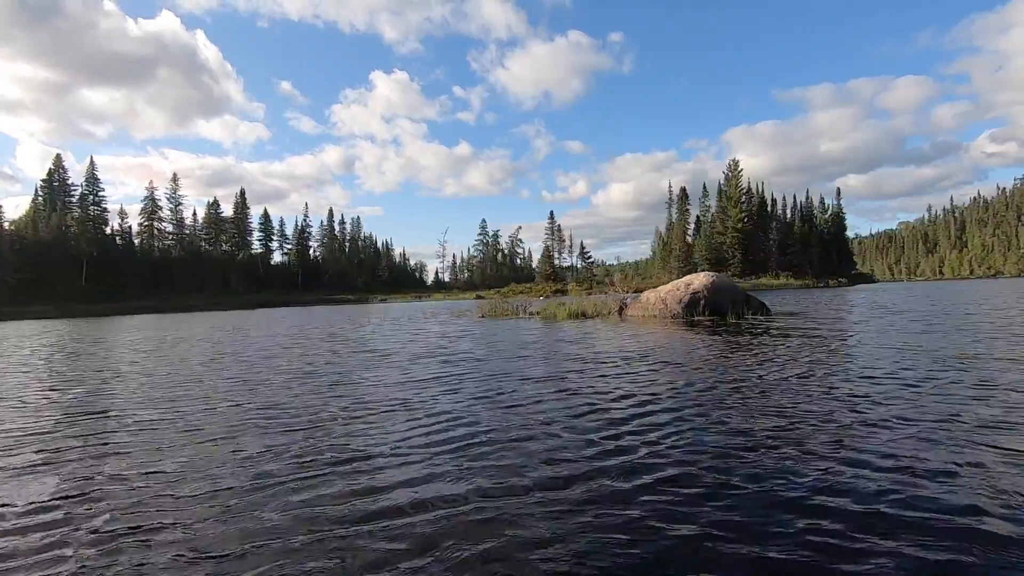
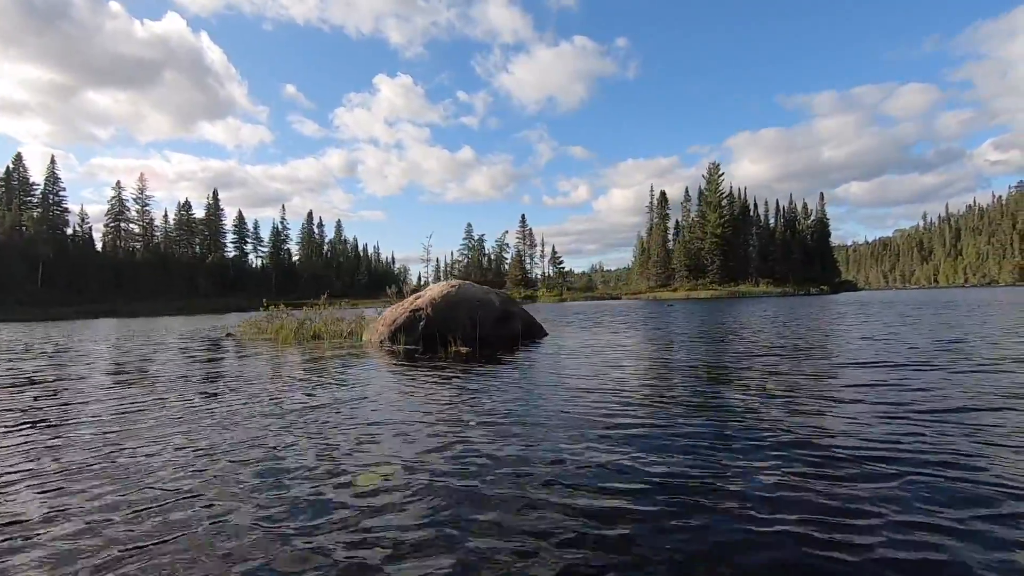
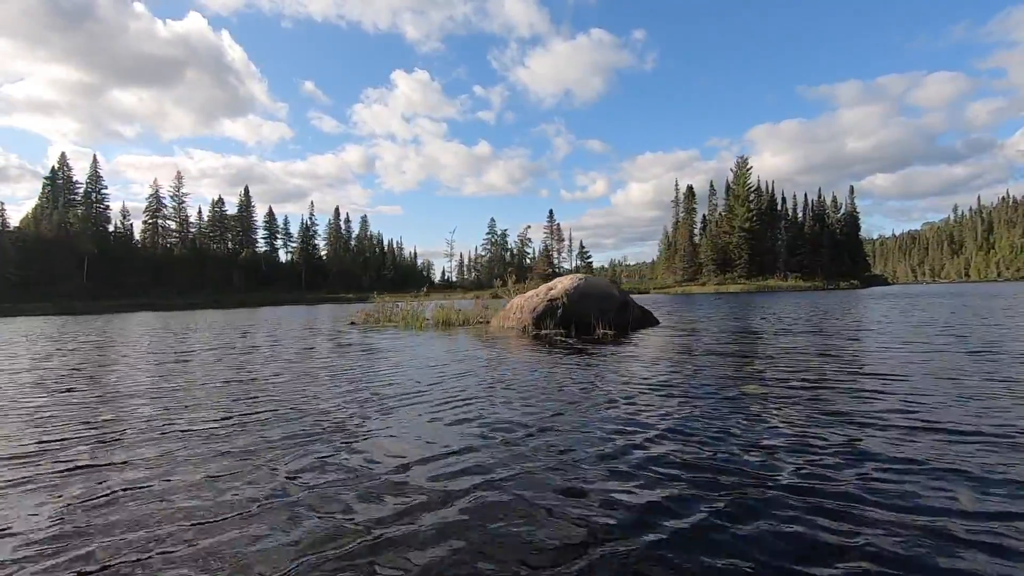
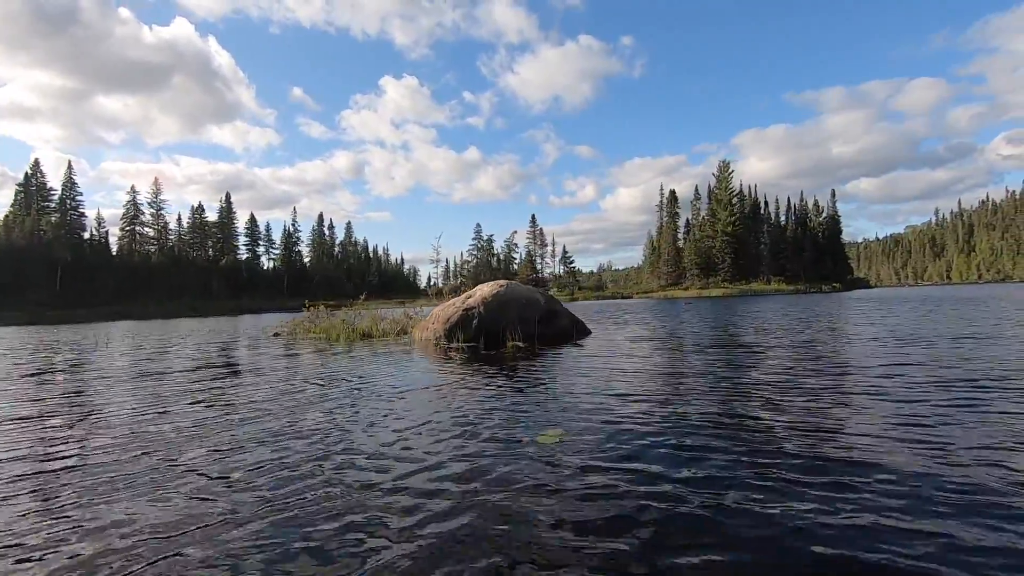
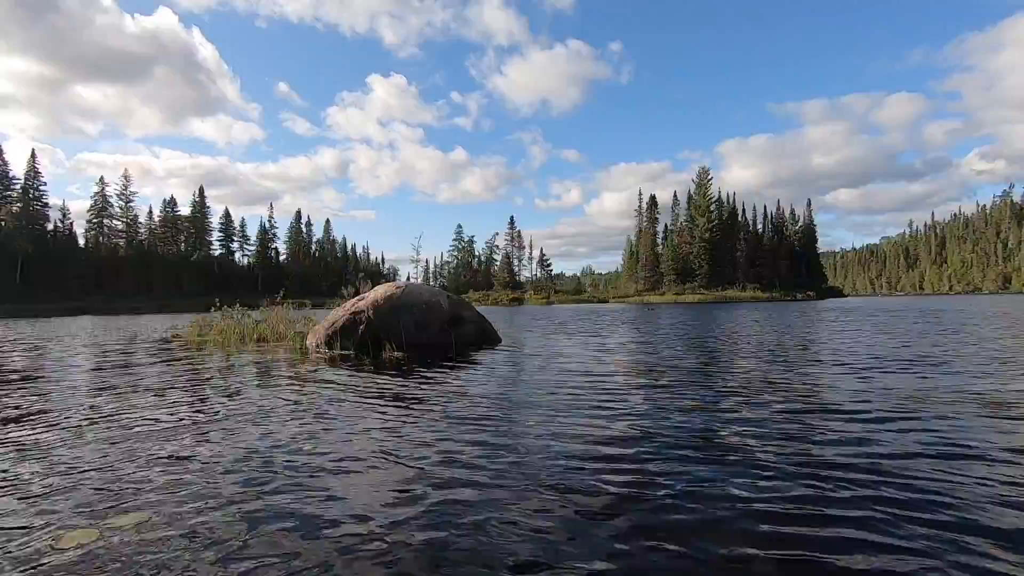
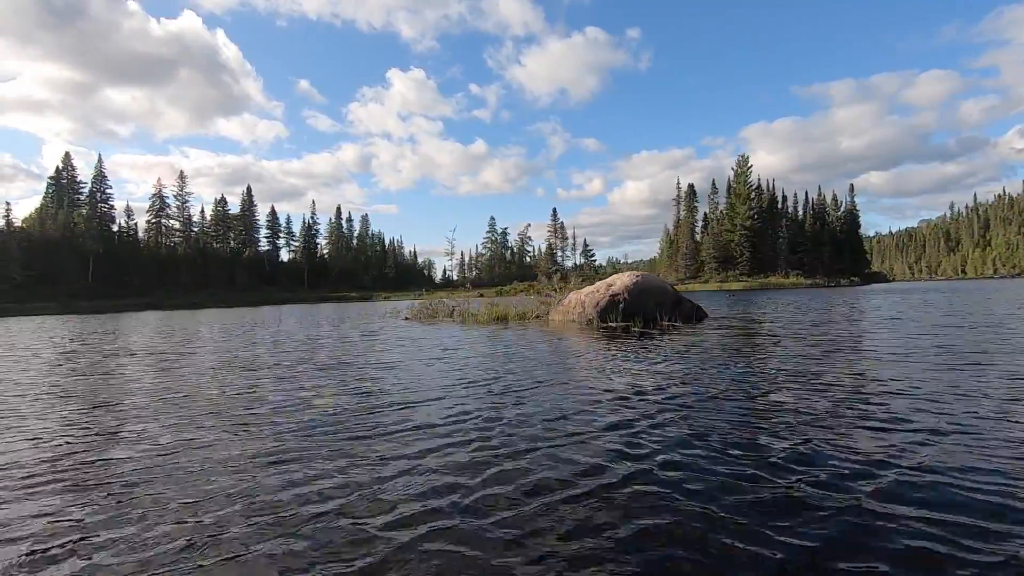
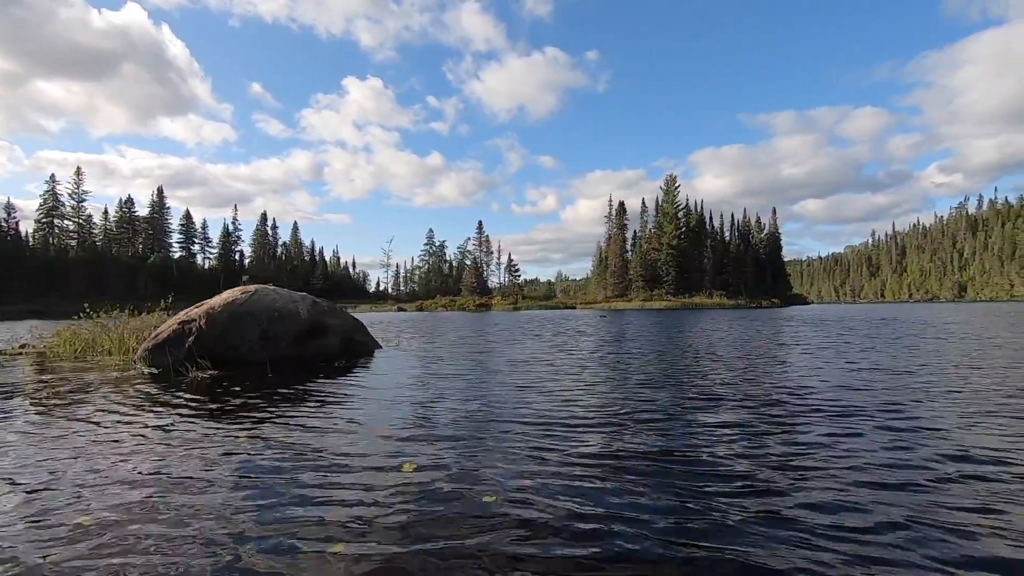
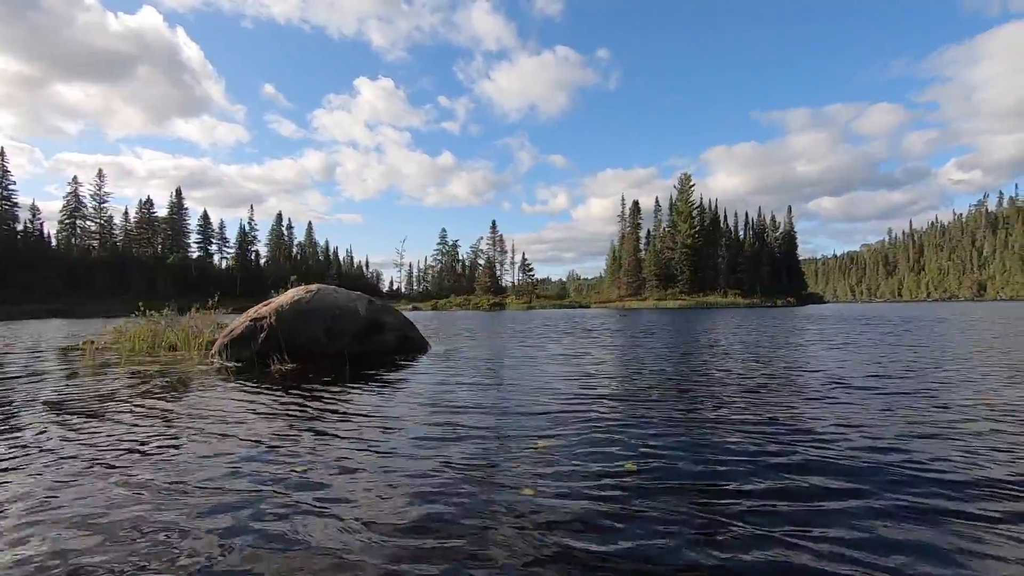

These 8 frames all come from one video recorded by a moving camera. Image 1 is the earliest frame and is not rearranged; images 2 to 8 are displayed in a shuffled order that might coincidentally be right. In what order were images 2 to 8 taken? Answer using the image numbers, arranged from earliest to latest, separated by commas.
6, 3, 4, 2, 5, 8, 7
